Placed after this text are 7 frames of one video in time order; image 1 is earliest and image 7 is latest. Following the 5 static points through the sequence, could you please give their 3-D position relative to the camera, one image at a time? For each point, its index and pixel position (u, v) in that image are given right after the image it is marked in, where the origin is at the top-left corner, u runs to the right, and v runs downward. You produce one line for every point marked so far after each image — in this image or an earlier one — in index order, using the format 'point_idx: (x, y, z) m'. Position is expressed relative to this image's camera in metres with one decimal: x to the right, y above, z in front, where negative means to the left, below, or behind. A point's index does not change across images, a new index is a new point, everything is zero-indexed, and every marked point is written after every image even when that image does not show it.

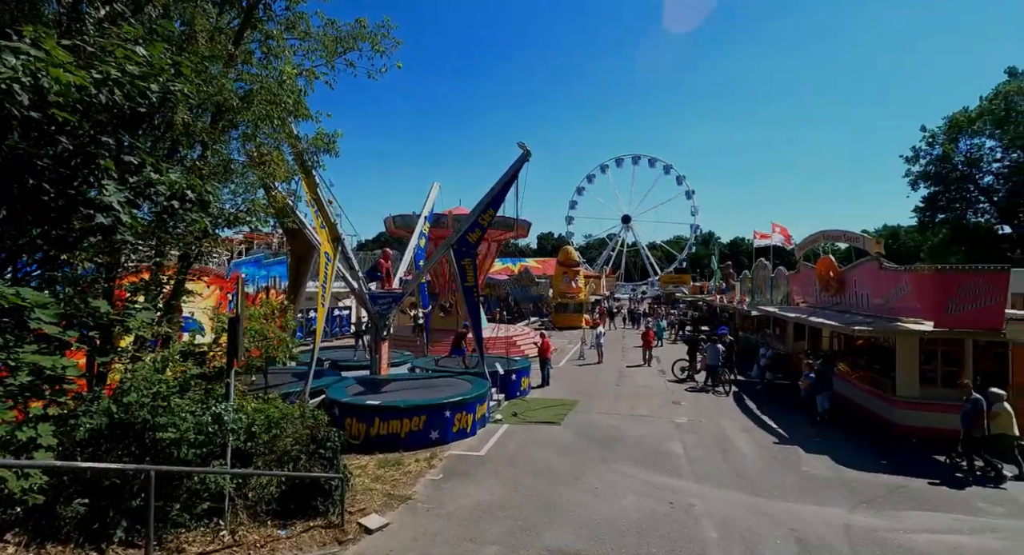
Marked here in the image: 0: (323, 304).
0: (-4.0, -0.6, +10.5) m
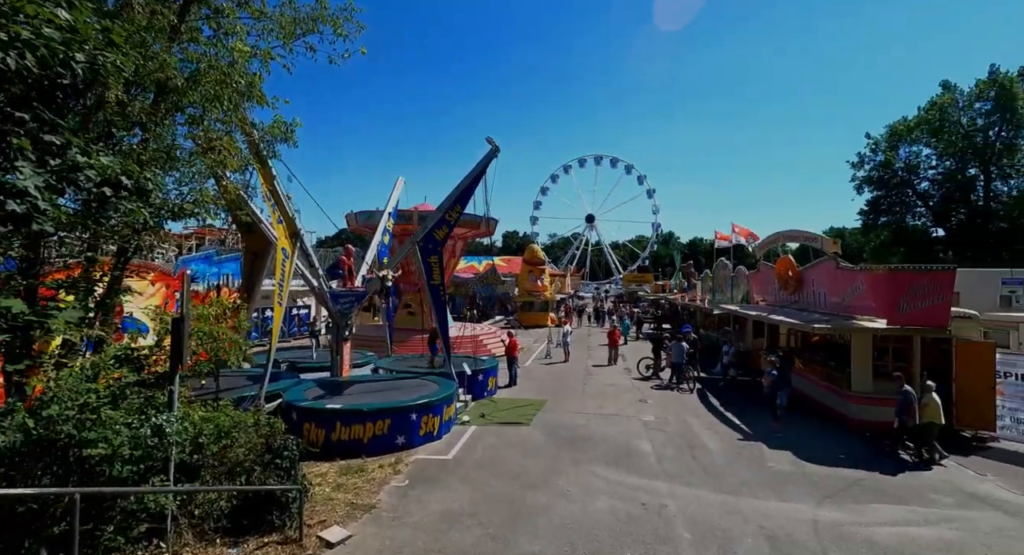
0: (-4.7, -0.5, +9.9) m
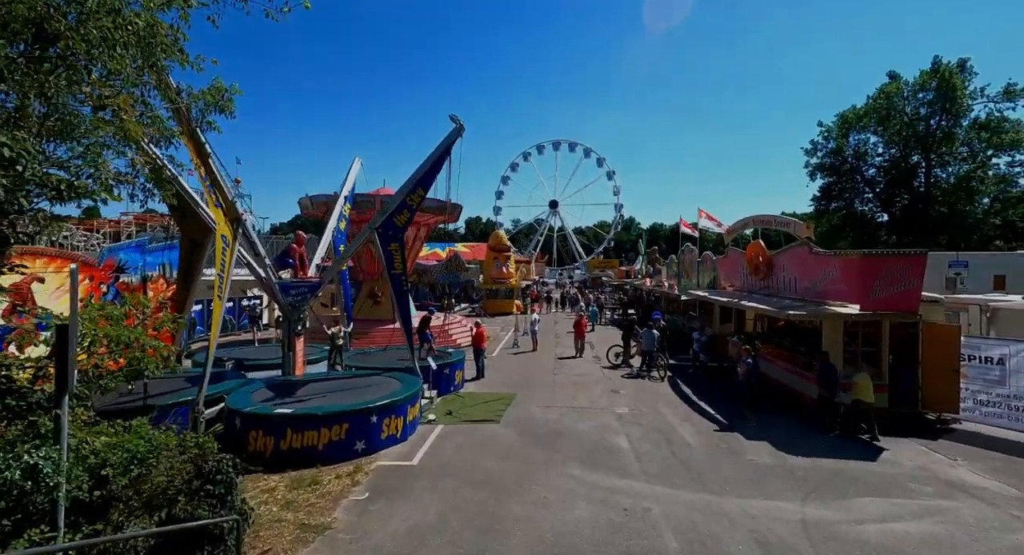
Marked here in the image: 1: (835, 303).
0: (-5.3, -0.4, +8.9) m
1: (+6.5, -0.5, +9.9) m
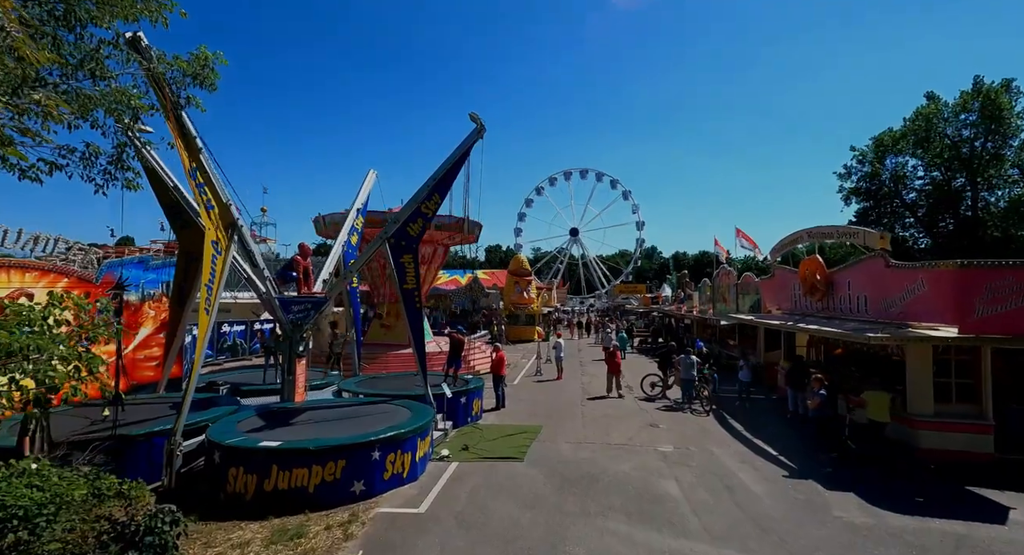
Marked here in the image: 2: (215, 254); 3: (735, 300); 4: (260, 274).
0: (-4.9, -0.5, +7.9) m
1: (+7.0, -0.8, +8.4) m
2: (-4.8, +0.4, +8.0) m
3: (+8.1, -0.8, +17.9) m
4: (-5.0, +0.1, +9.8) m
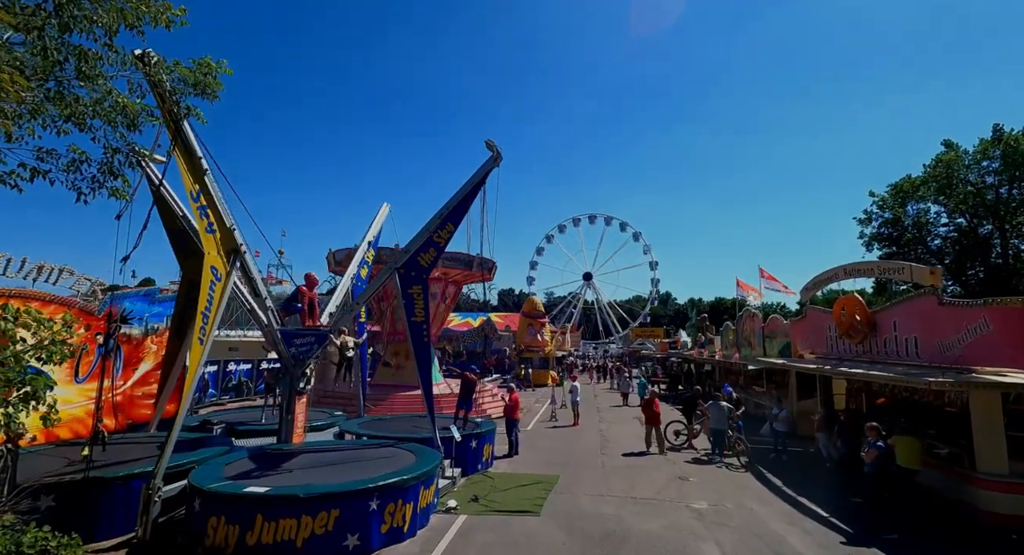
0: (-4.6, -0.9, +7.3) m
1: (+7.2, -1.4, +7.5) m
2: (-4.5, 0.0, +7.5) m
3: (+8.6, -2.3, +17.0) m
4: (-4.7, -0.5, +9.3) m
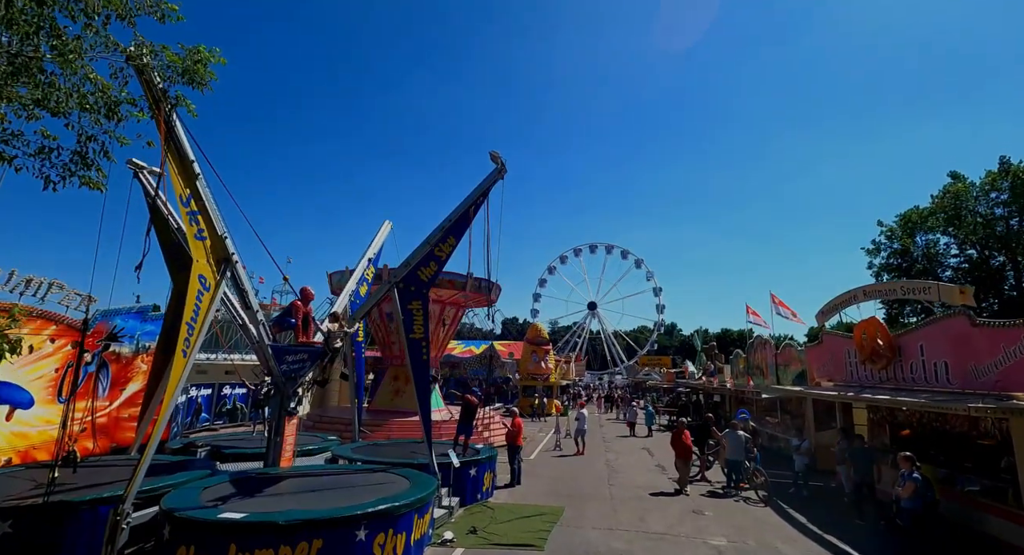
0: (-4.6, -1.0, +6.9) m
1: (+7.3, -1.6, +6.9) m
2: (-4.5, -0.2, +7.1) m
3: (+8.7, -3.1, +16.3) m
4: (-4.6, -0.7, +8.9) m
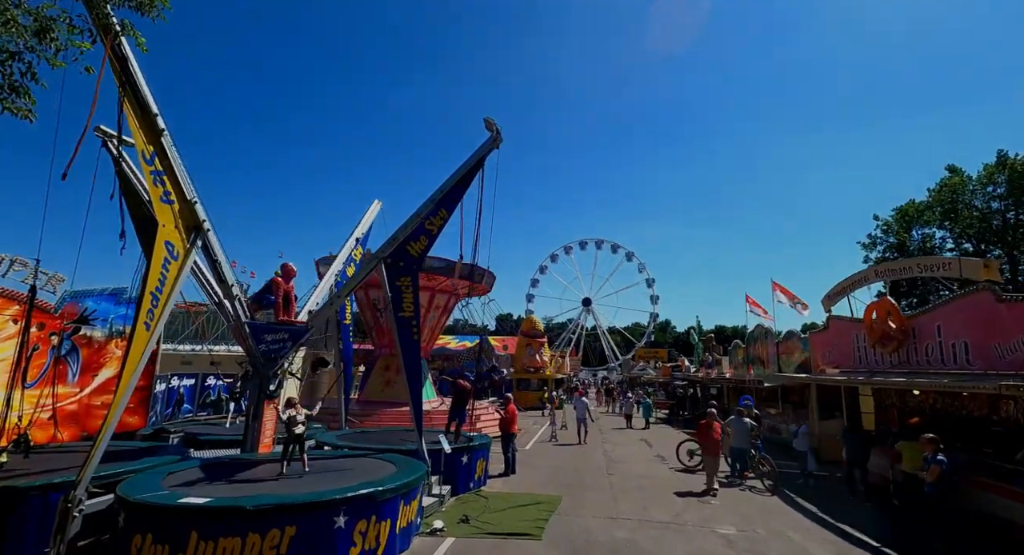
0: (-4.6, -0.6, +6.3) m
1: (+7.2, -1.2, +6.5) m
2: (-4.5, +0.3, +6.5) m
3: (+8.5, -2.7, +15.9) m
4: (-4.7, -0.3, +8.3) m
